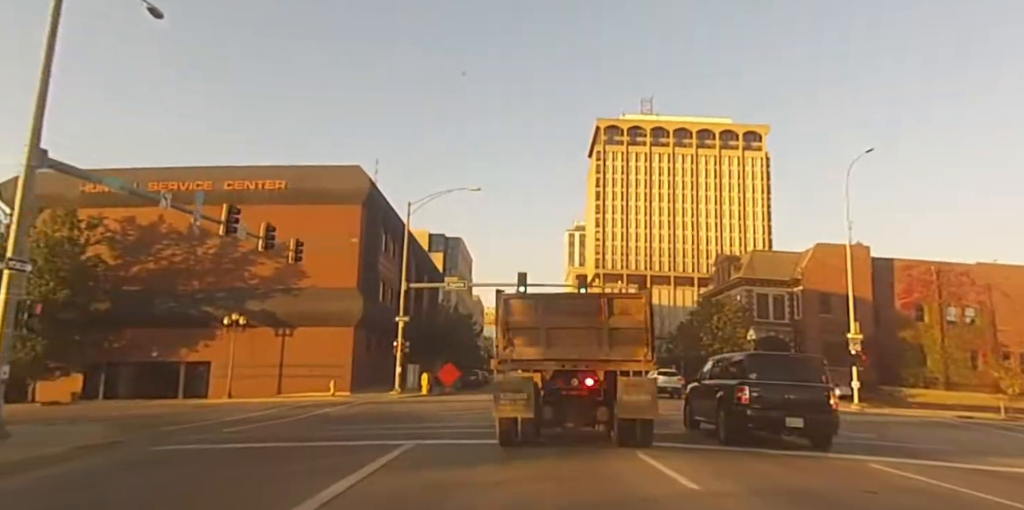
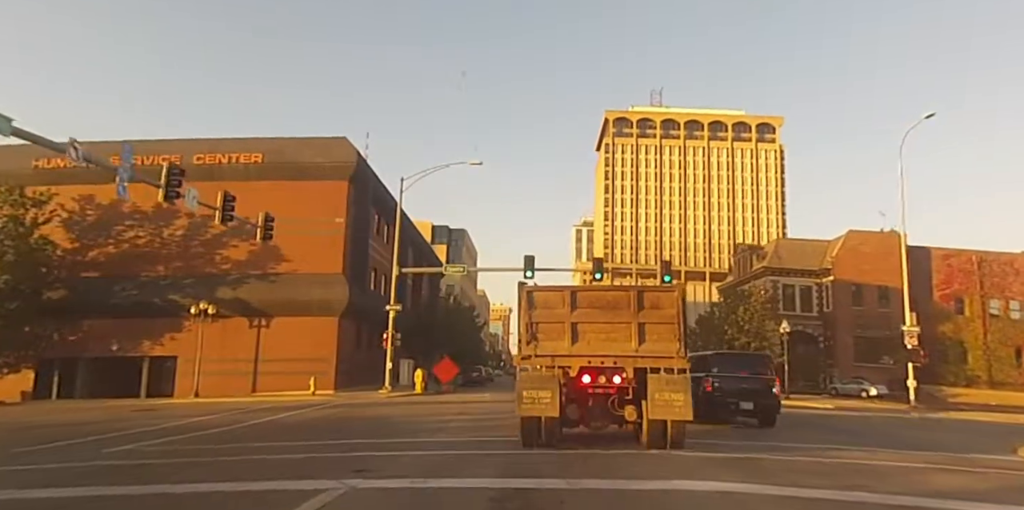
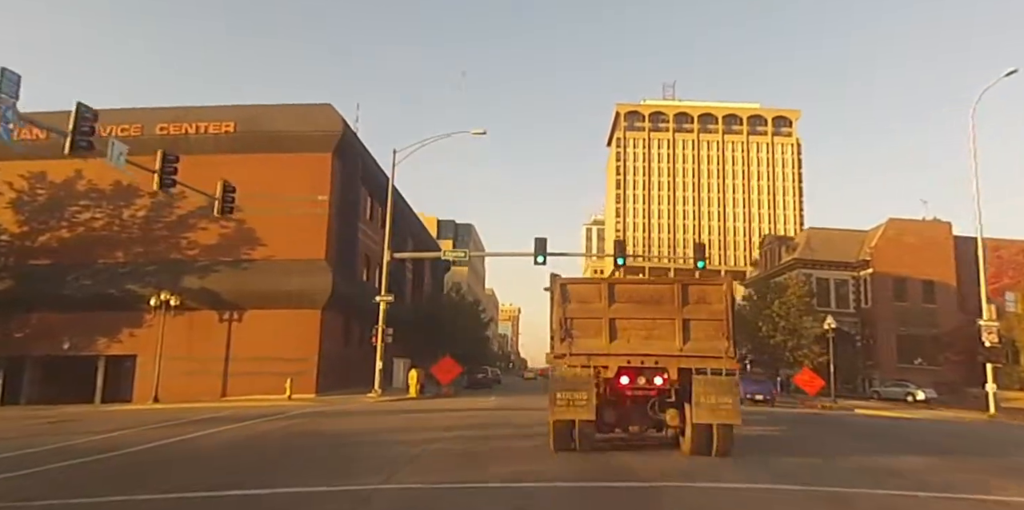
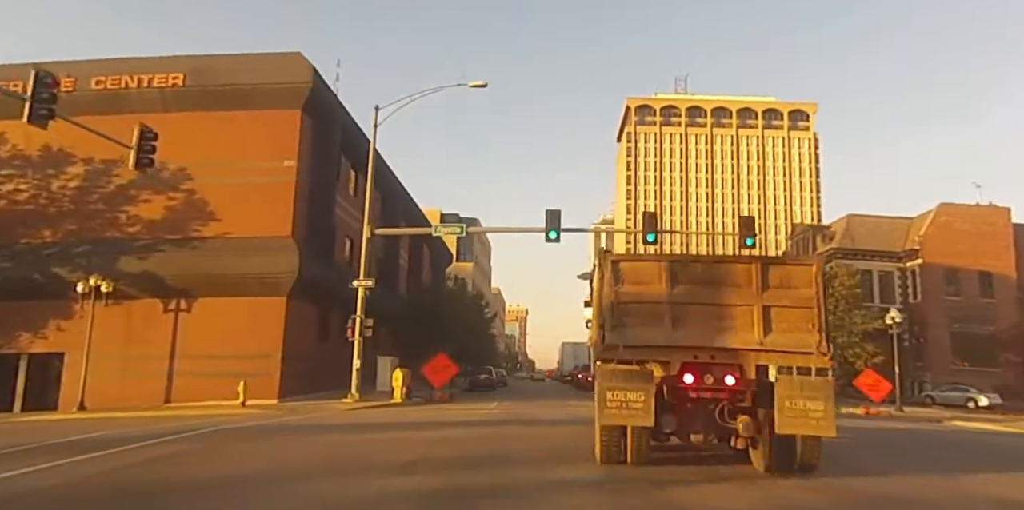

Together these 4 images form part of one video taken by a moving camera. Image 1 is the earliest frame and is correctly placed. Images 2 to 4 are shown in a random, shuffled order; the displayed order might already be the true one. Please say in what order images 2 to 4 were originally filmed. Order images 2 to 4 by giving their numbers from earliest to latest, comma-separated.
2, 3, 4
